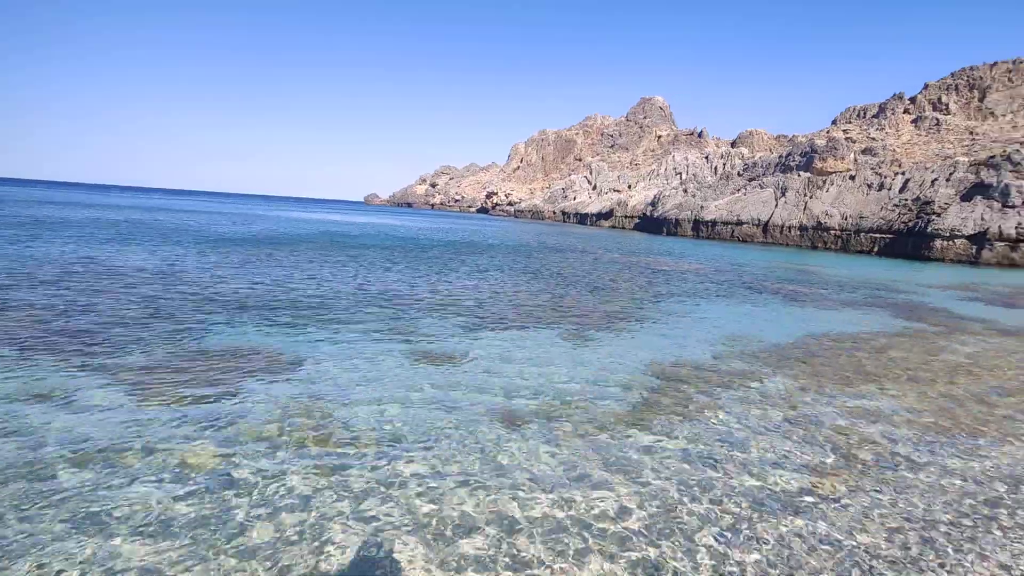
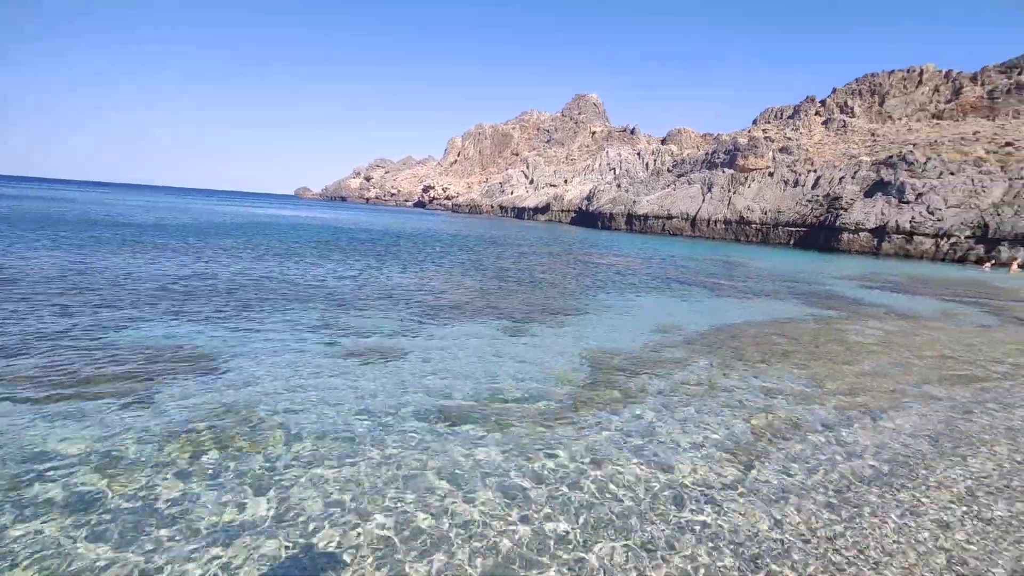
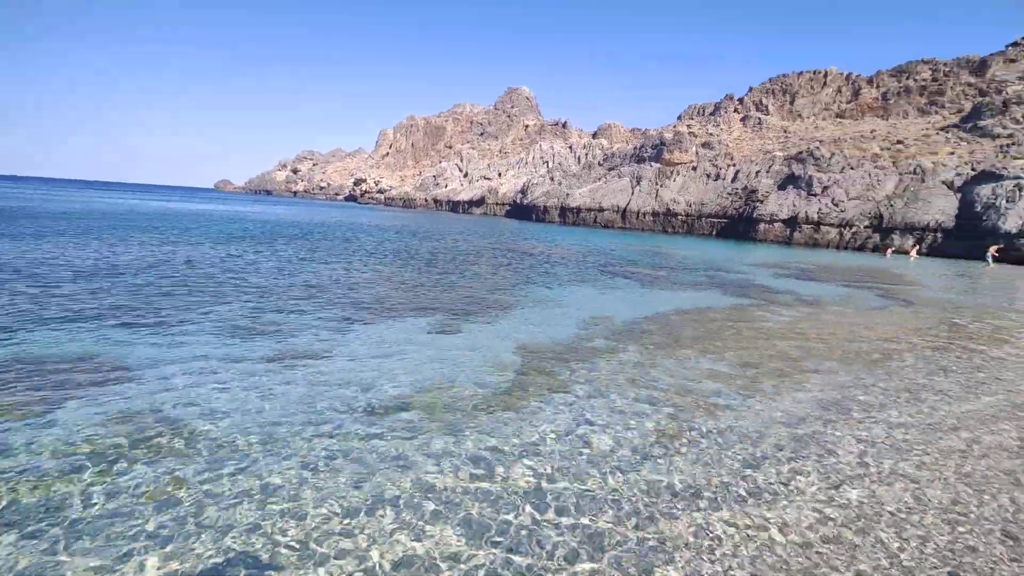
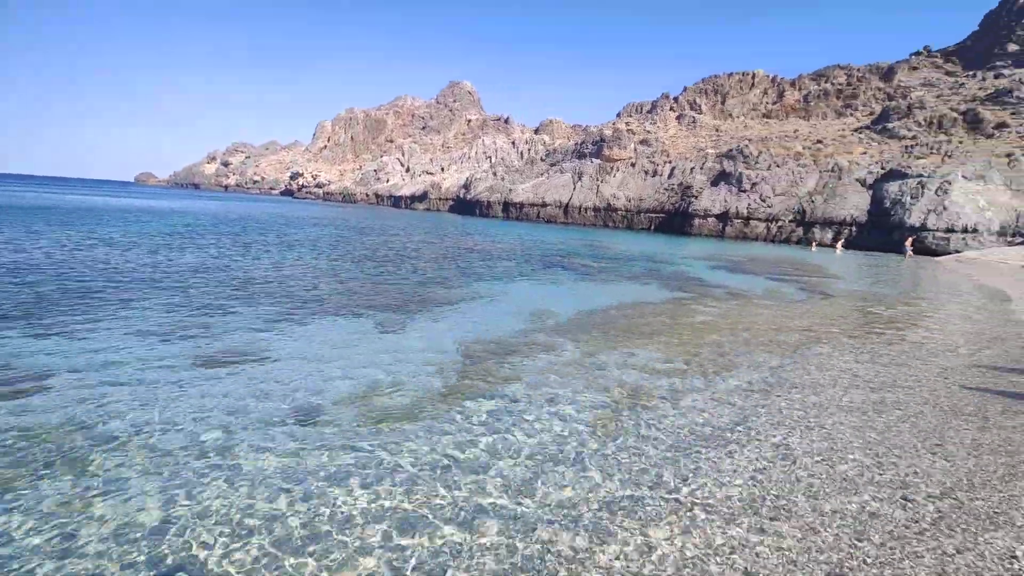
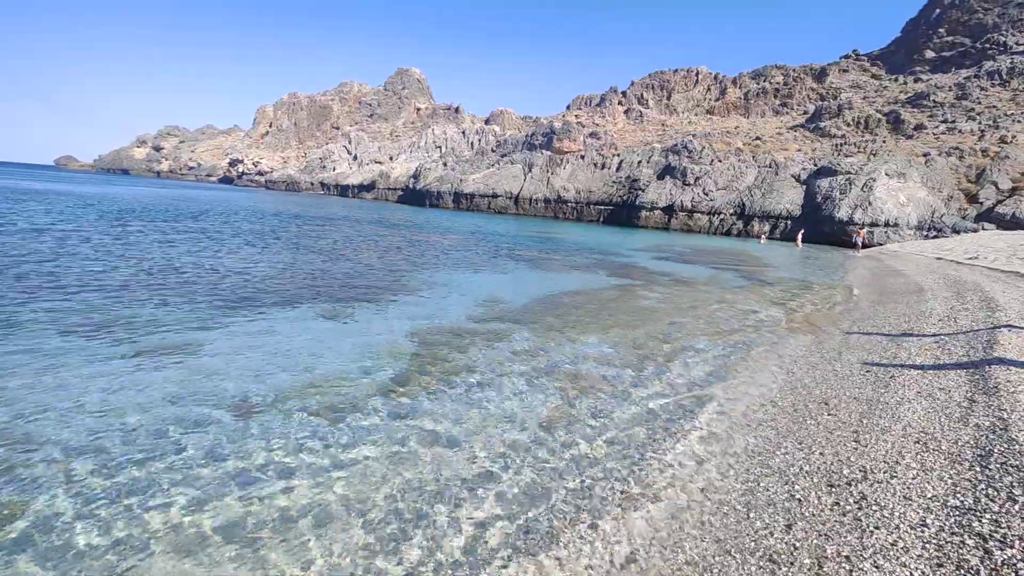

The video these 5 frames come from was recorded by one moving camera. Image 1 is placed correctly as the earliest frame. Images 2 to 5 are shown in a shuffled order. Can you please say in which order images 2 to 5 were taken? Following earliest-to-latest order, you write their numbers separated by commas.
2, 3, 4, 5
